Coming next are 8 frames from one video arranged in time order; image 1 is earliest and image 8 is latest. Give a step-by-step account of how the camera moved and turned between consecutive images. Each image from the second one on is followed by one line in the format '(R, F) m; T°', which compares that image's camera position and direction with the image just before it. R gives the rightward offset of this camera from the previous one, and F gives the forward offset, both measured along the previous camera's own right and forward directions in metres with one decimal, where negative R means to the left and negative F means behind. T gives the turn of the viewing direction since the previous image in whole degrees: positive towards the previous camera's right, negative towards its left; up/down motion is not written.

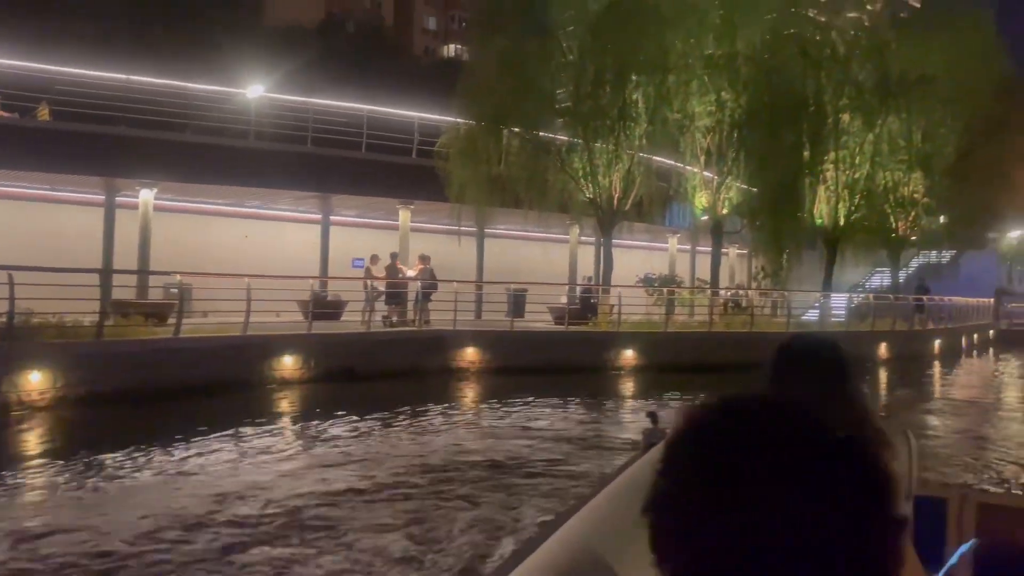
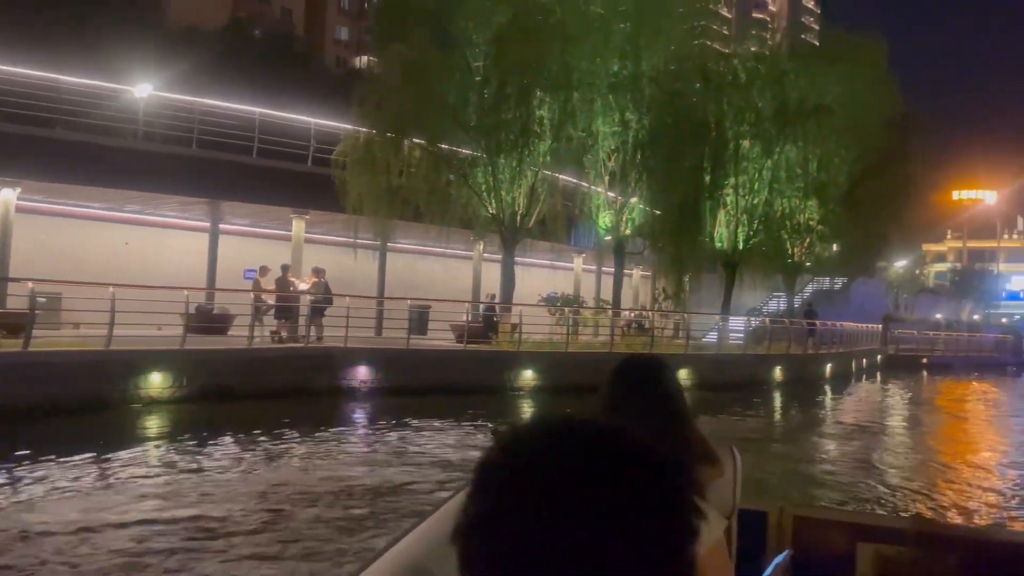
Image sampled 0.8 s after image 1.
(-0.7, +1.0) m; +9°
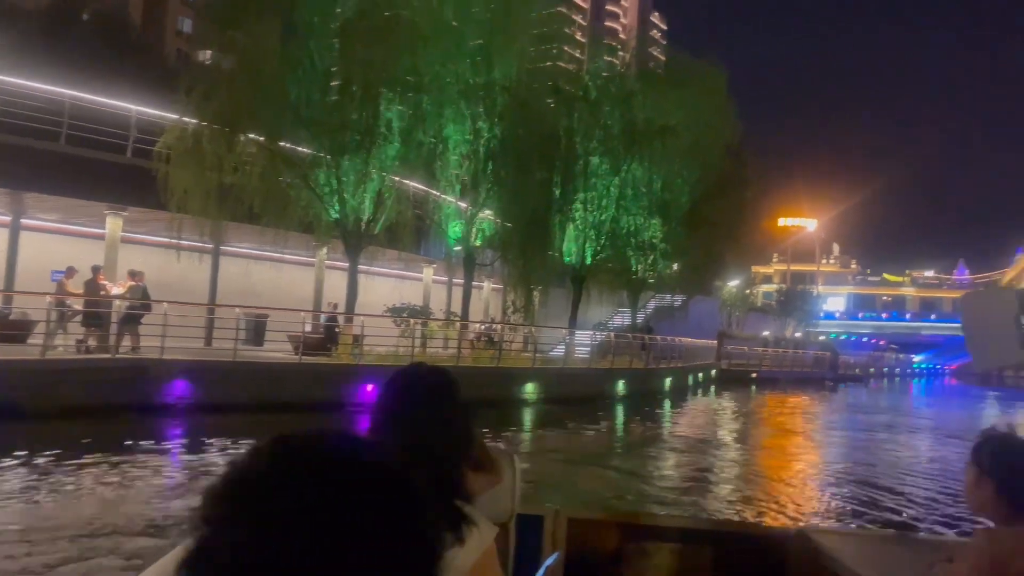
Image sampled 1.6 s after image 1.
(+0.2, +0.6) m; +10°
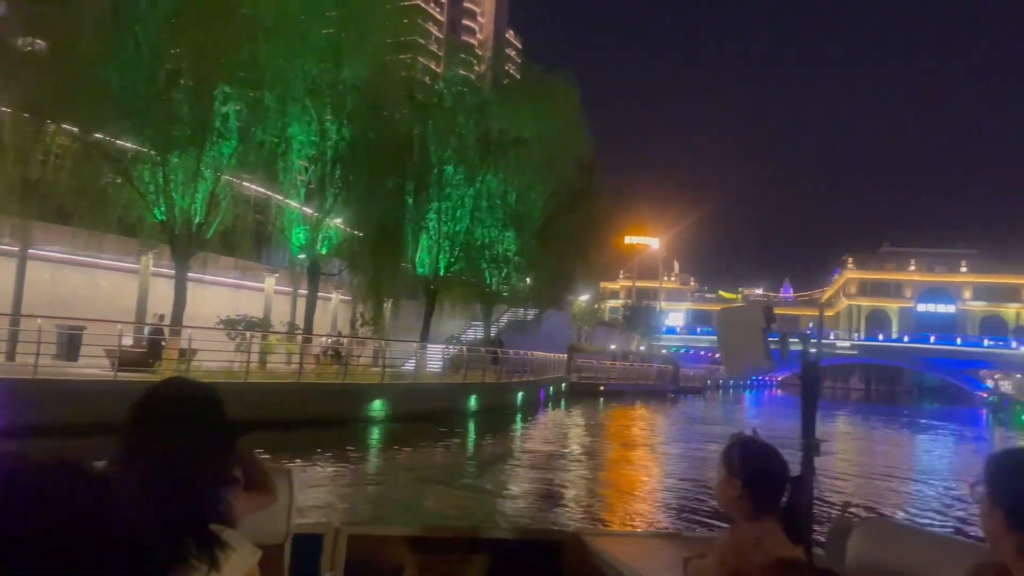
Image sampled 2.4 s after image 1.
(+0.1, +0.7) m; +10°
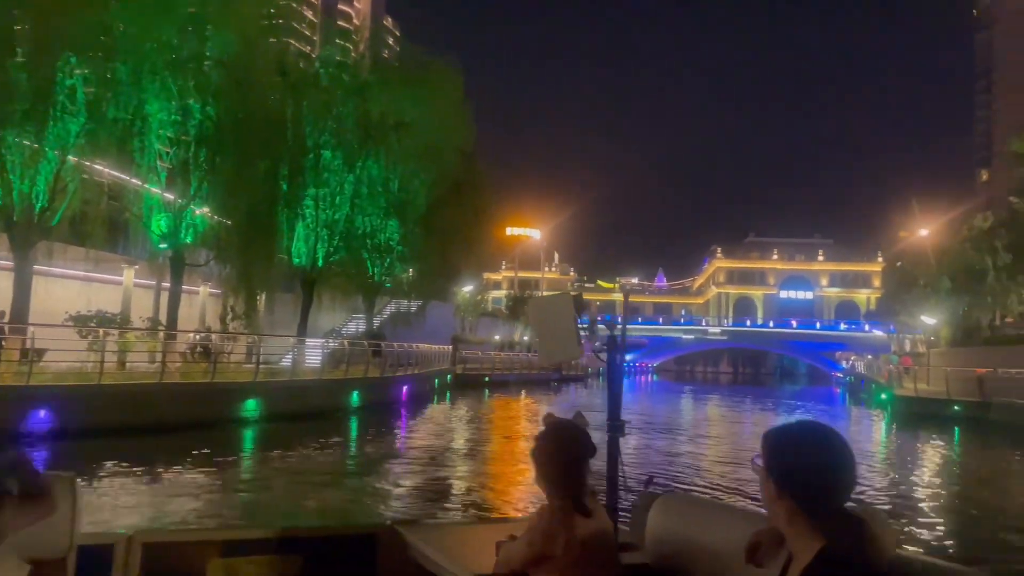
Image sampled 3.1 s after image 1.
(-0.1, +0.6) m; +8°
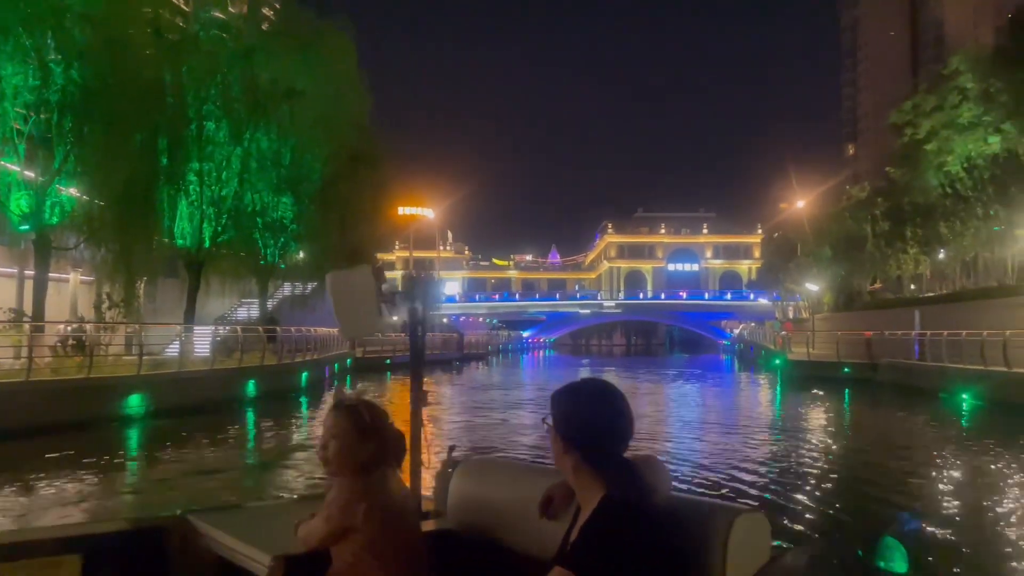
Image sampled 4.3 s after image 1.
(-0.3, +0.8) m; +8°
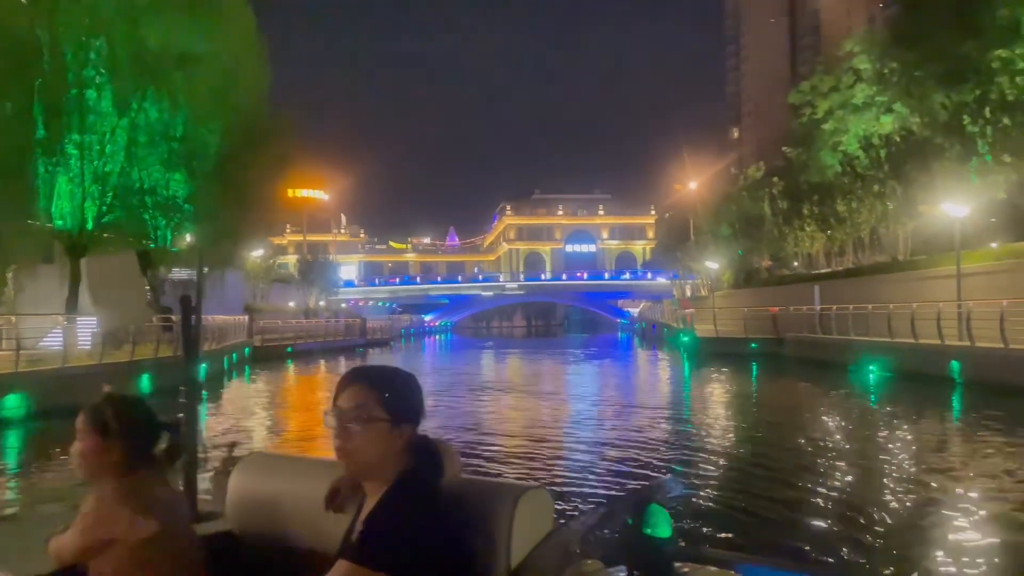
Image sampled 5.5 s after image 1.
(-0.5, +0.8) m; +7°
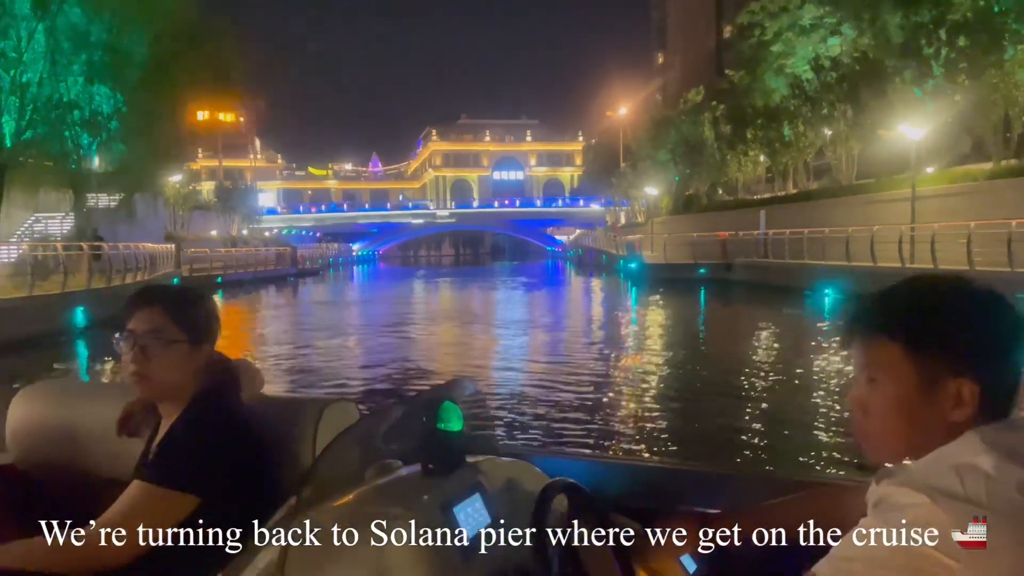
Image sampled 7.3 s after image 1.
(-1.0, +0.8) m; +5°
